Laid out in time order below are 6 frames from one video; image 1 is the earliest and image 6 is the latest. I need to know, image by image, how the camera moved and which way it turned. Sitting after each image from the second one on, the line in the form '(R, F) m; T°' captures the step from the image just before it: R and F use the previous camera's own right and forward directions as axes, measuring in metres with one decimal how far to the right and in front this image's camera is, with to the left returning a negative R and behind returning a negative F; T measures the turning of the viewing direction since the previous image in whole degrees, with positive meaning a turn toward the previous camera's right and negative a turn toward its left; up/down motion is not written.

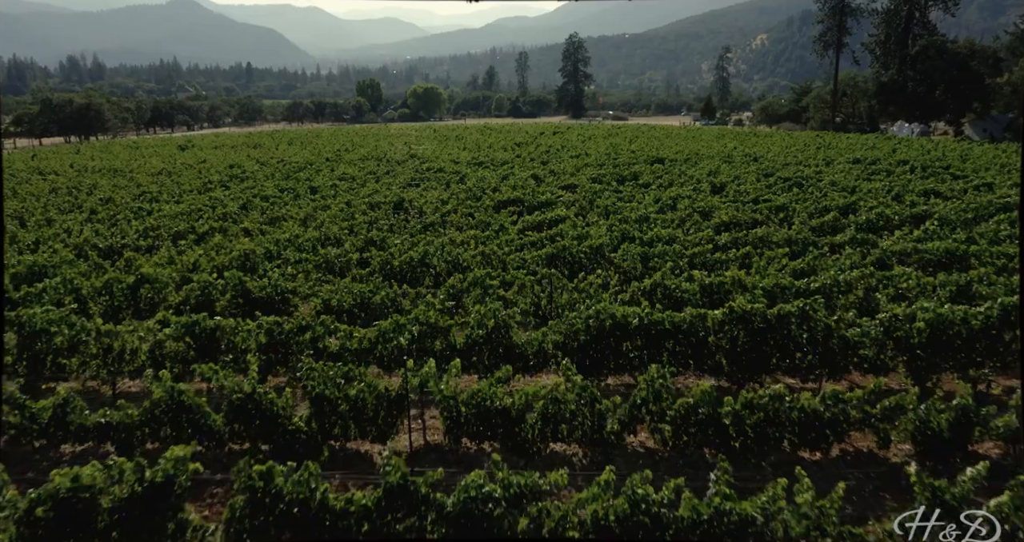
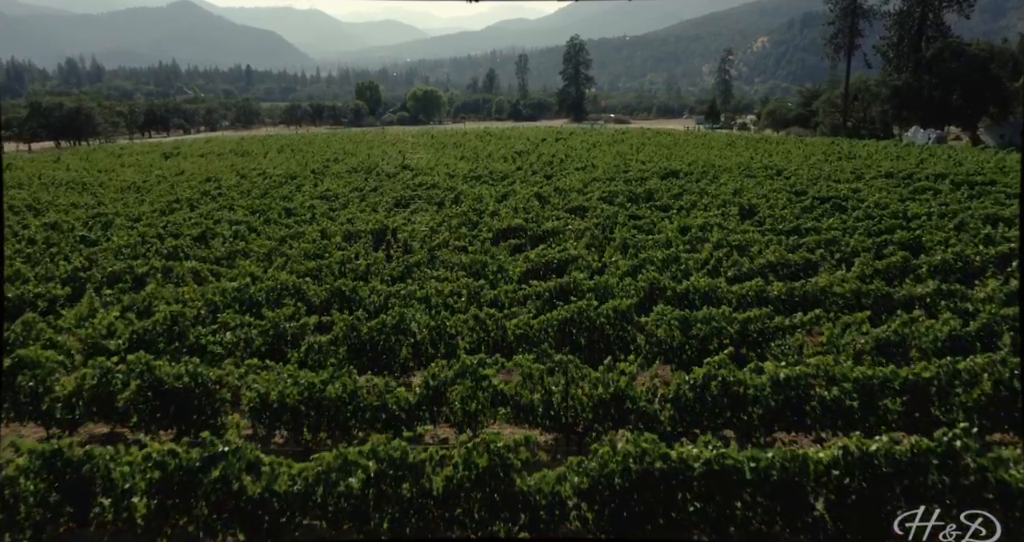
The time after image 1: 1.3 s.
(0.0, +2.0) m; 0°
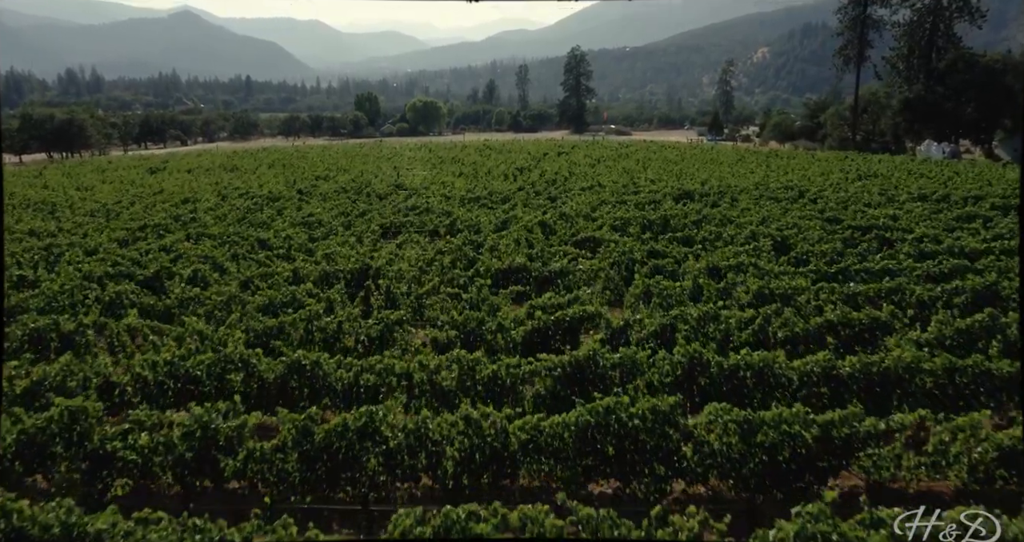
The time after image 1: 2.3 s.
(0.0, +1.7) m; 0°
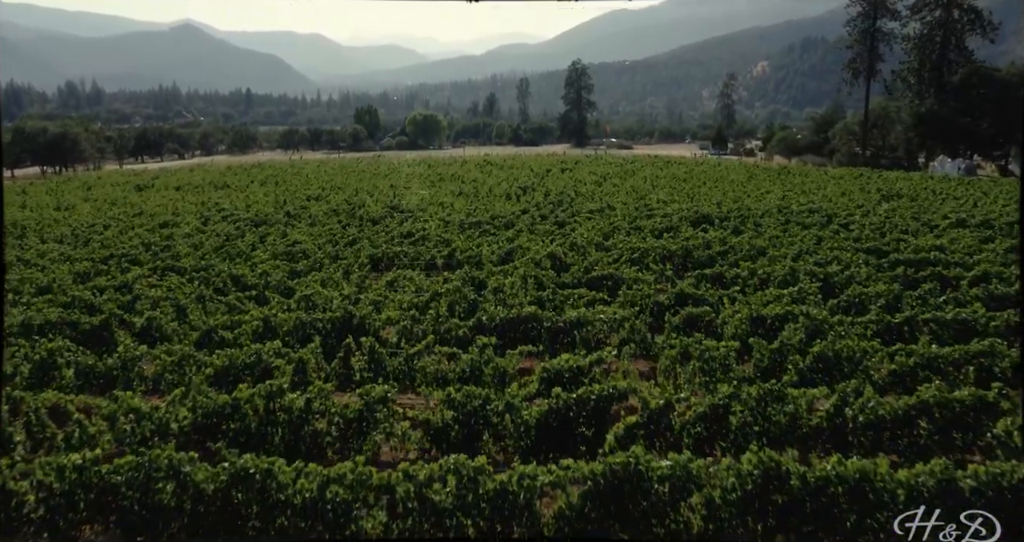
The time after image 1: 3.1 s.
(-0.1, +1.6) m; 0°
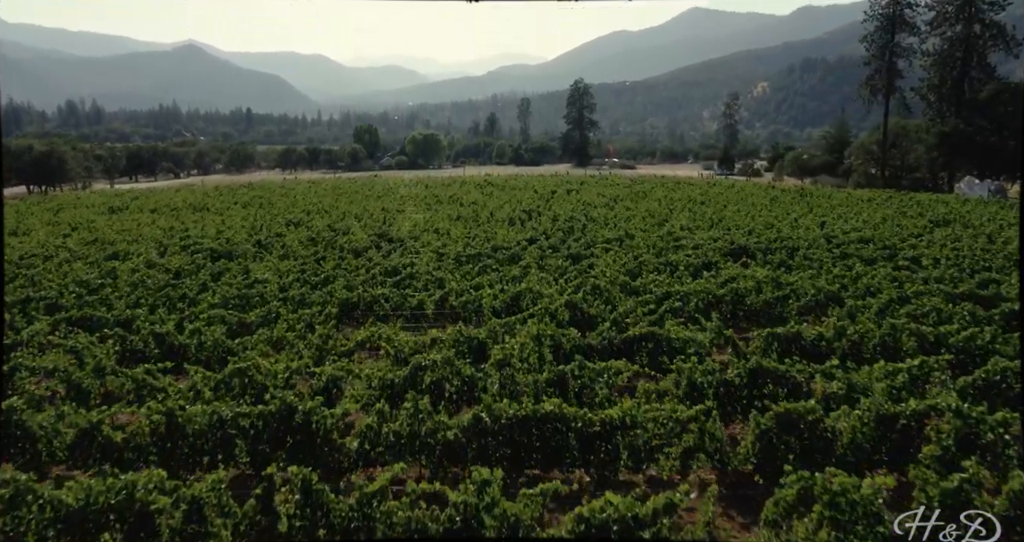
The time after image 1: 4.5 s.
(-0.2, +2.8) m; 0°
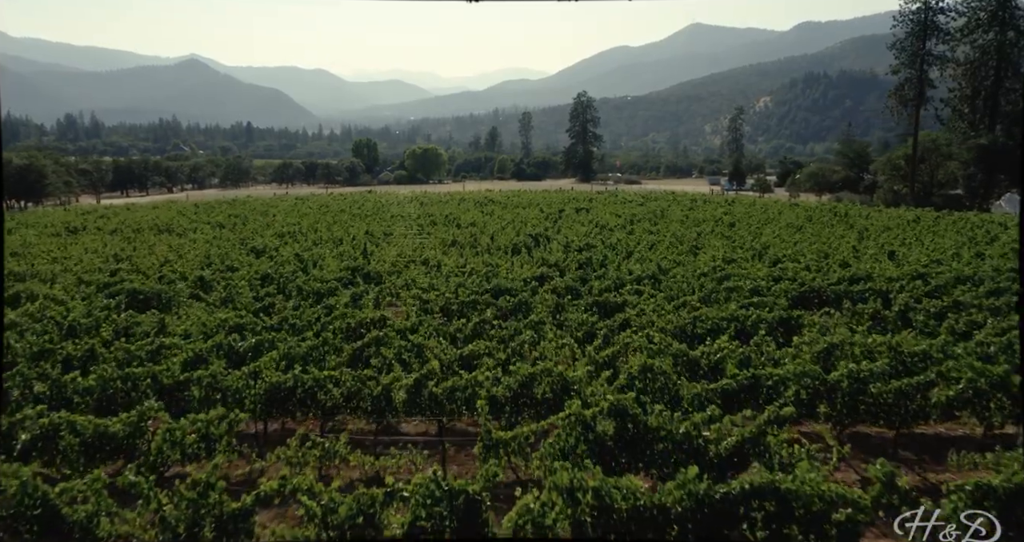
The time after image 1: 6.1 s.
(-0.1, +3.7) m; 0°
